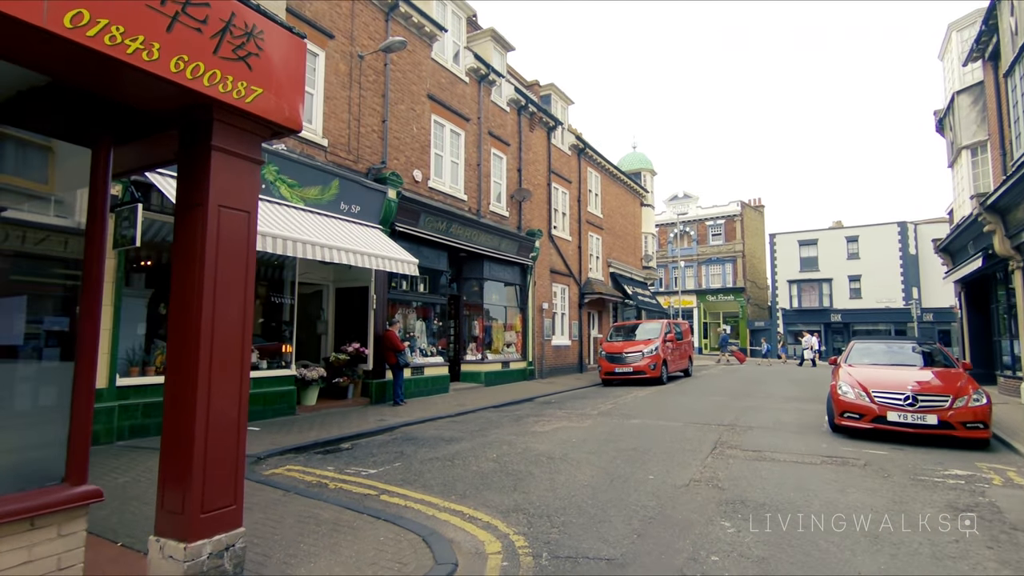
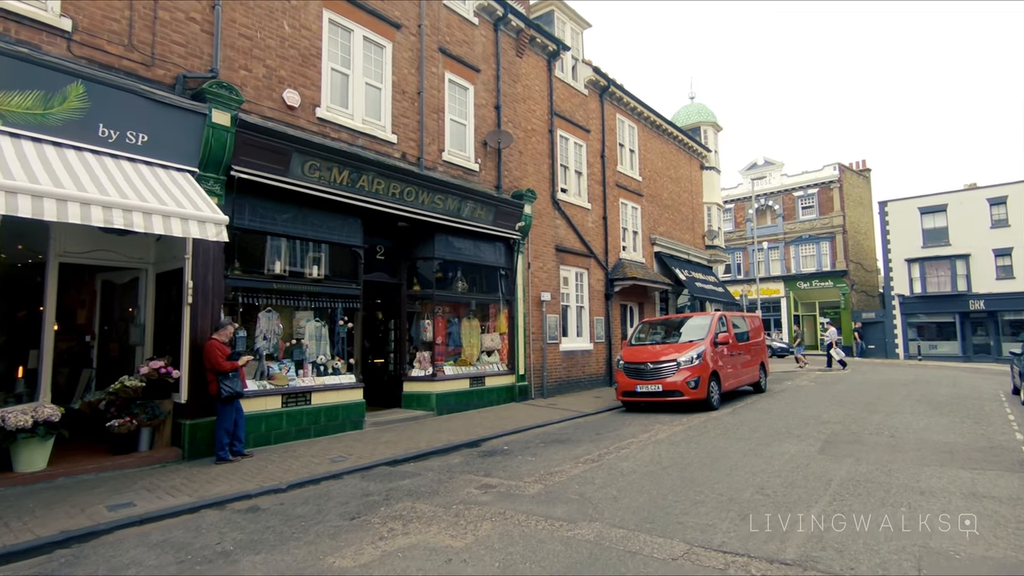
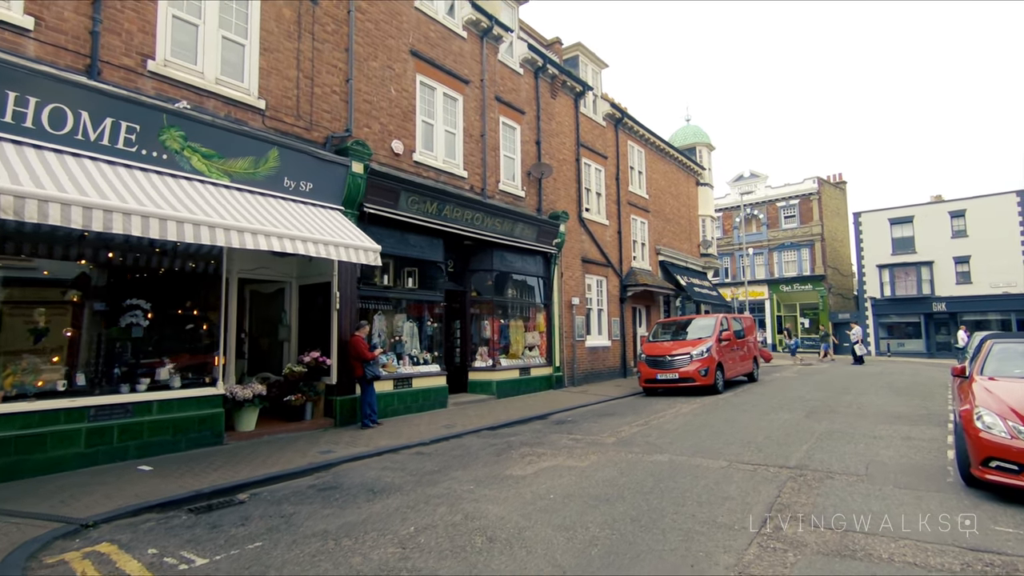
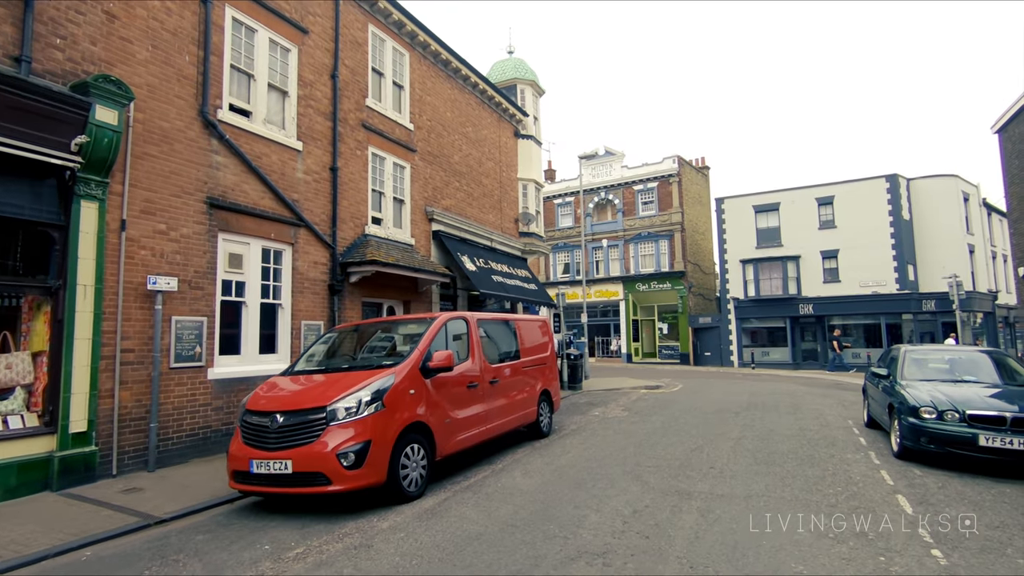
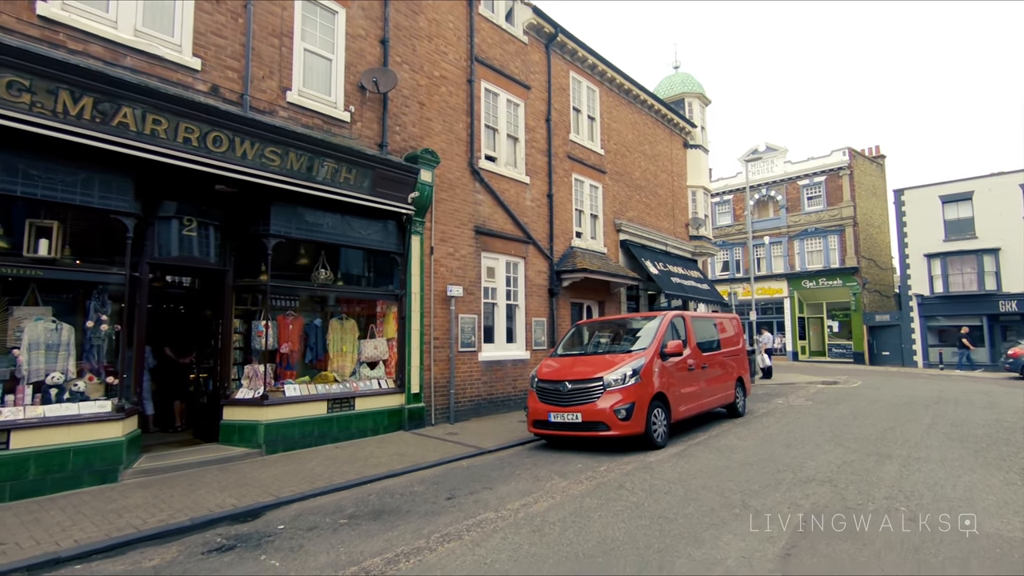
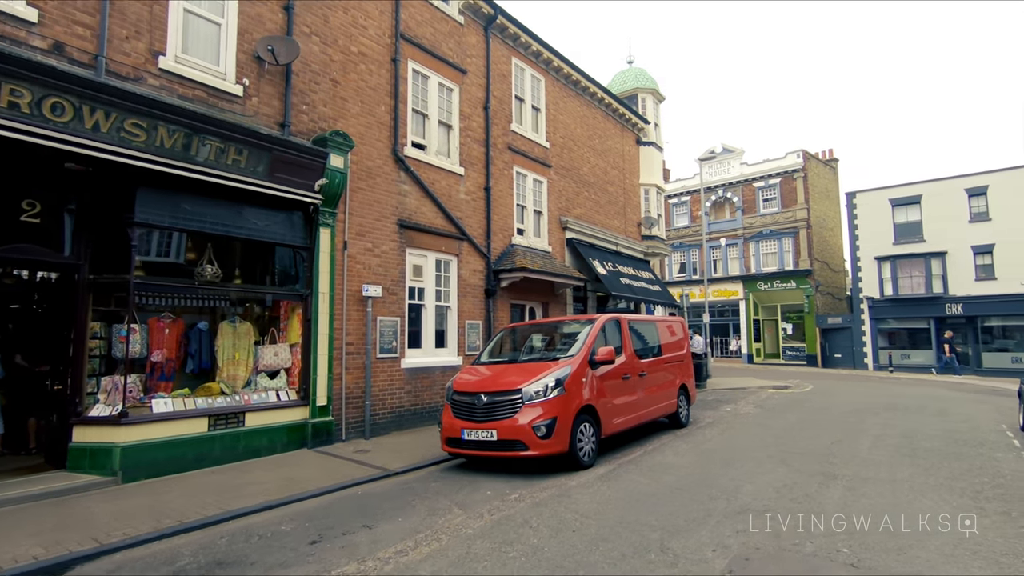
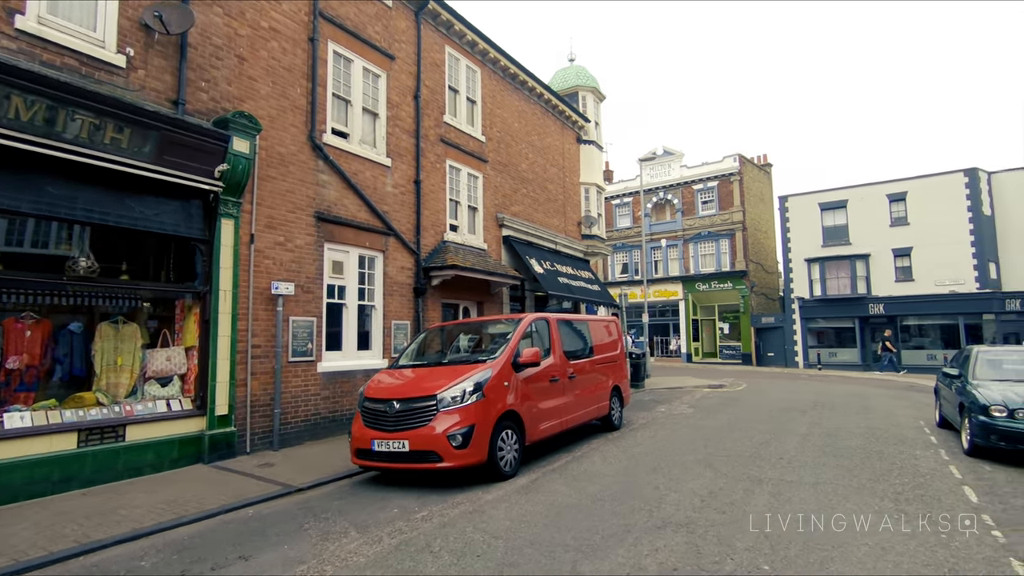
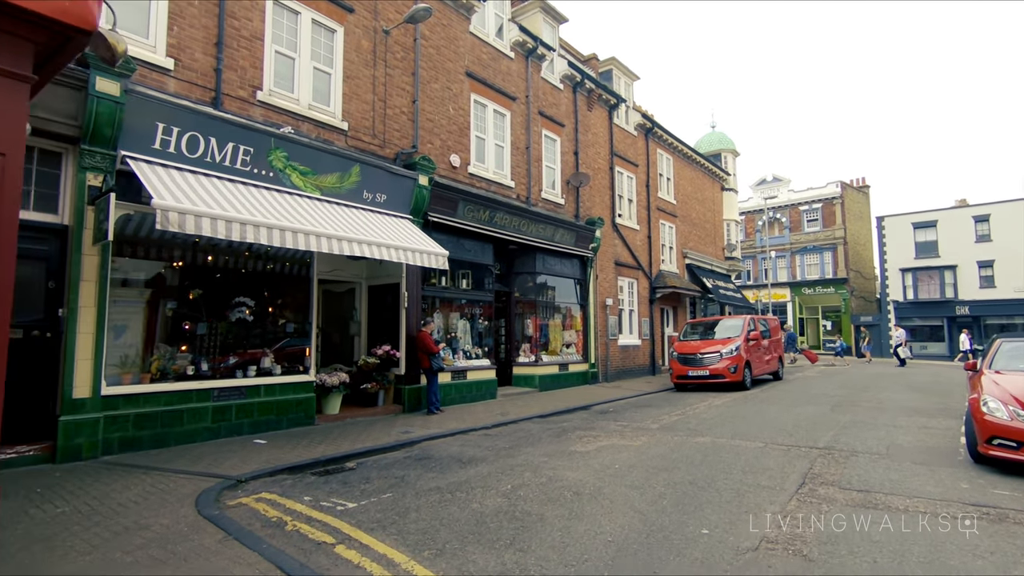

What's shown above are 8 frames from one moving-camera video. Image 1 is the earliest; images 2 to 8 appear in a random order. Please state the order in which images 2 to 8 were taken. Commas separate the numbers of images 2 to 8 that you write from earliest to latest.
8, 3, 2, 5, 6, 7, 4
